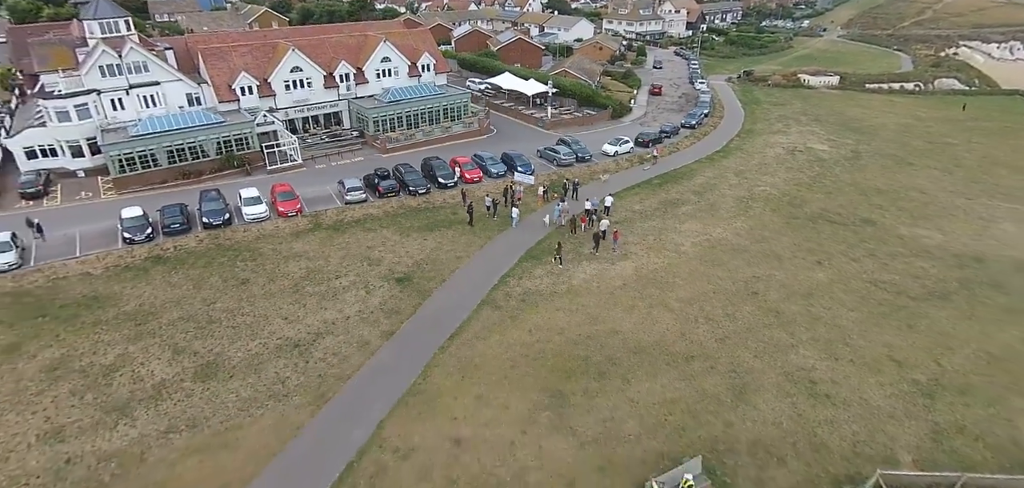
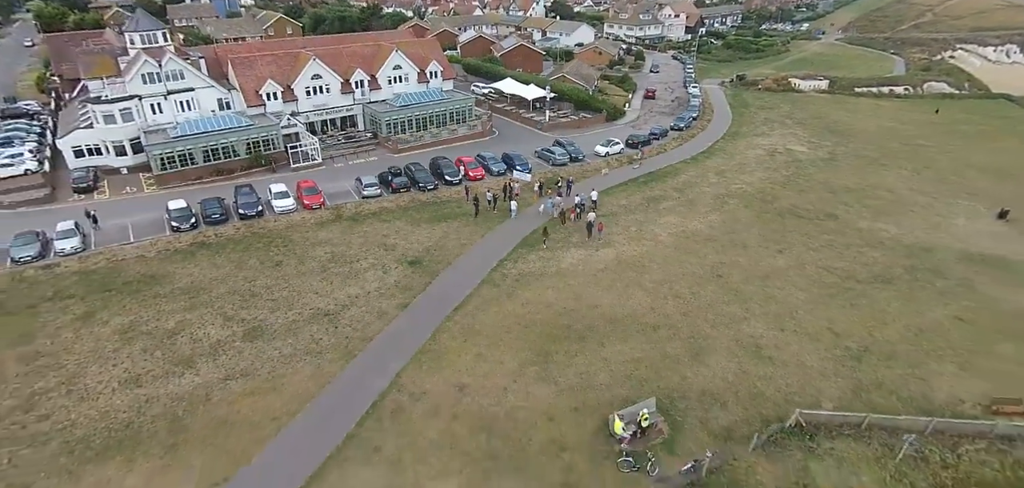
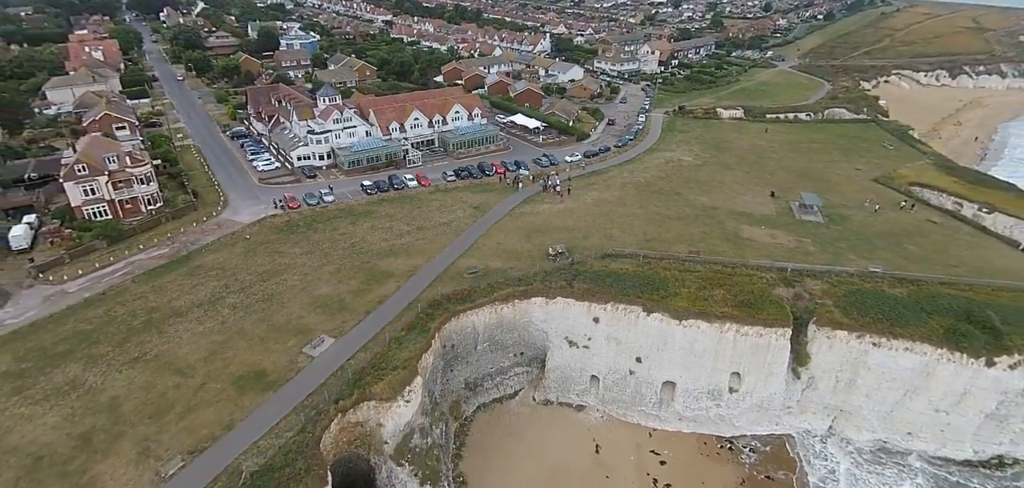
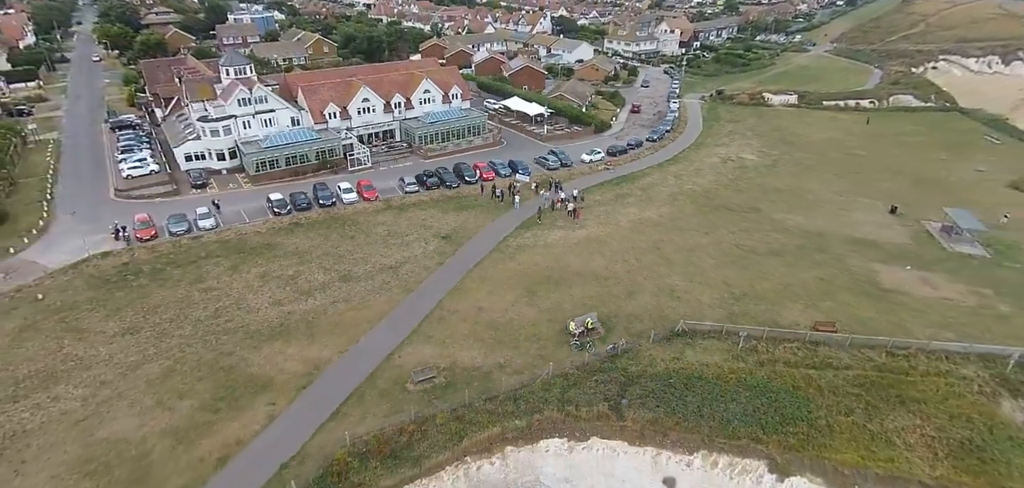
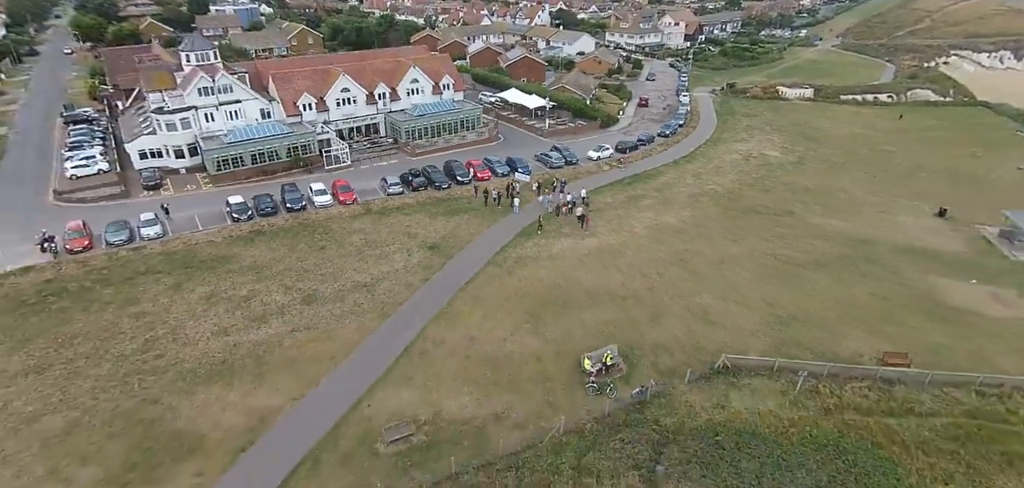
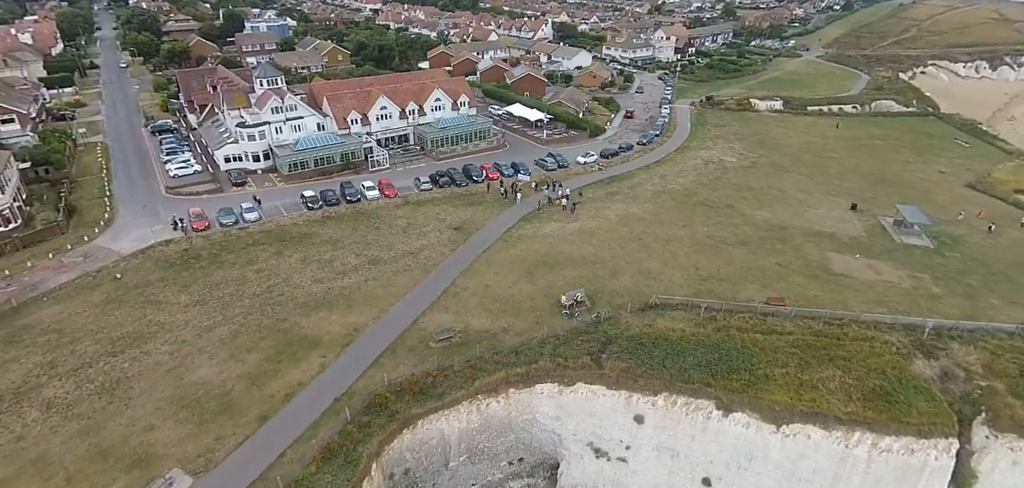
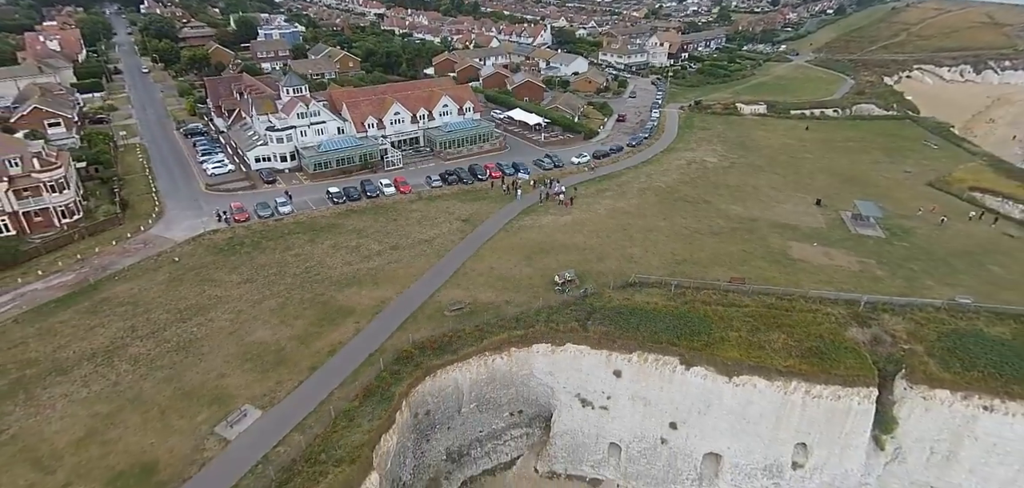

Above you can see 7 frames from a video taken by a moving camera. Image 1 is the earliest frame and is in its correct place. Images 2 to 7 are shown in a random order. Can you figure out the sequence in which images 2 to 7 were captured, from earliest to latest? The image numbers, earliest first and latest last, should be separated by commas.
2, 5, 4, 6, 7, 3
